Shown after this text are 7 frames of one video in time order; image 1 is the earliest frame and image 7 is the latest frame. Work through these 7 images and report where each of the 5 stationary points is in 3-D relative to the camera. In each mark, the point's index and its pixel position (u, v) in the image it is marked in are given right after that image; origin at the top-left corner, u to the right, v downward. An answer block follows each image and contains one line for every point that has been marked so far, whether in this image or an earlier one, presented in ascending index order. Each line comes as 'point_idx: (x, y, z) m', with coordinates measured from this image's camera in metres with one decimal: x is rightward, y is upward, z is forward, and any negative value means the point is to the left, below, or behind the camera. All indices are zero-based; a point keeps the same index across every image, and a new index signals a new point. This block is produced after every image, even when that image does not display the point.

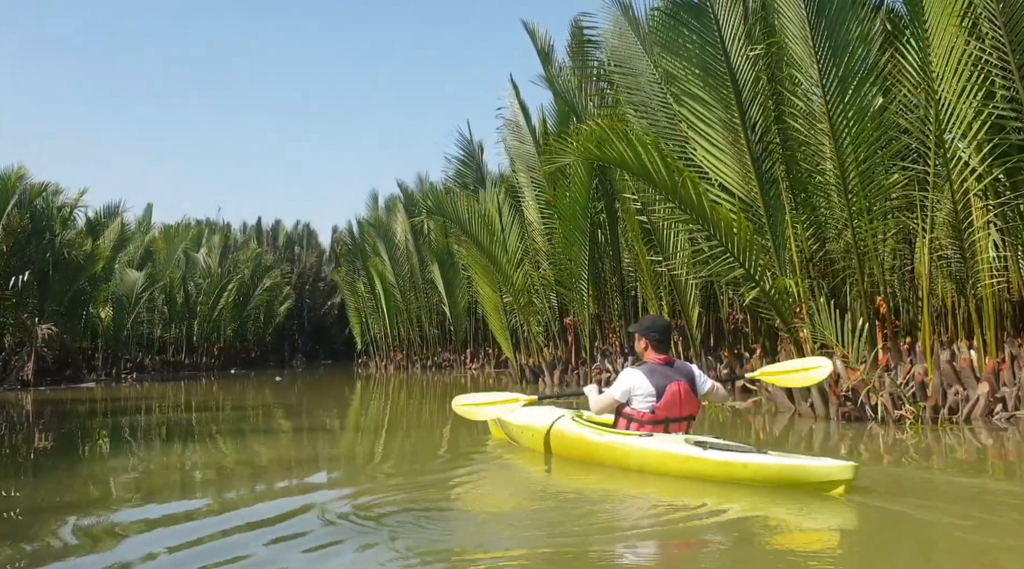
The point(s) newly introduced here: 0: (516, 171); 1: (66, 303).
0: (0.0, +1.8, +13.7) m
1: (-9.2, -0.4, +18.1) m
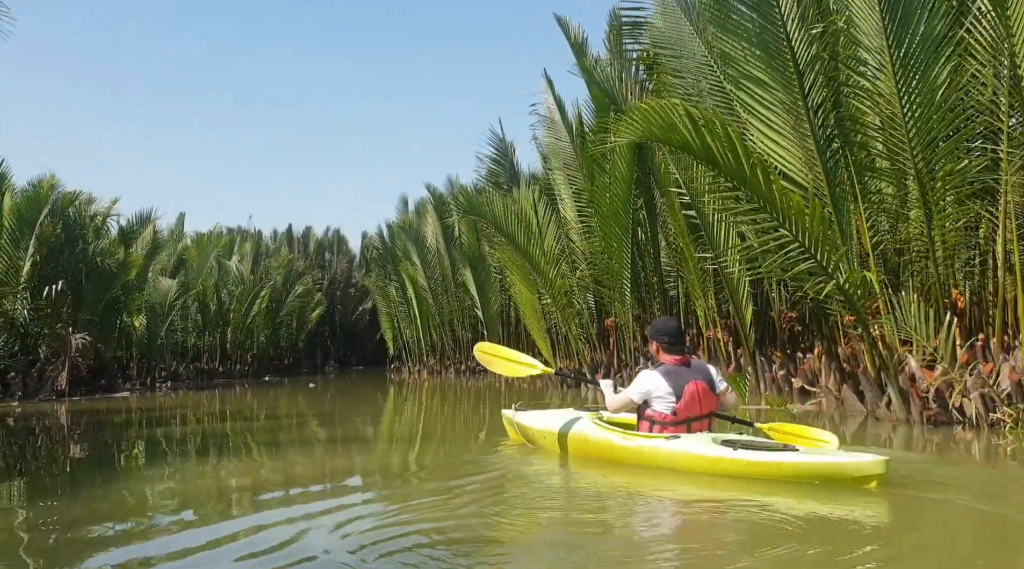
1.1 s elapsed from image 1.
0: (+0.6, +1.8, +13.3) m
1: (-8.5, -0.6, +18.1) m
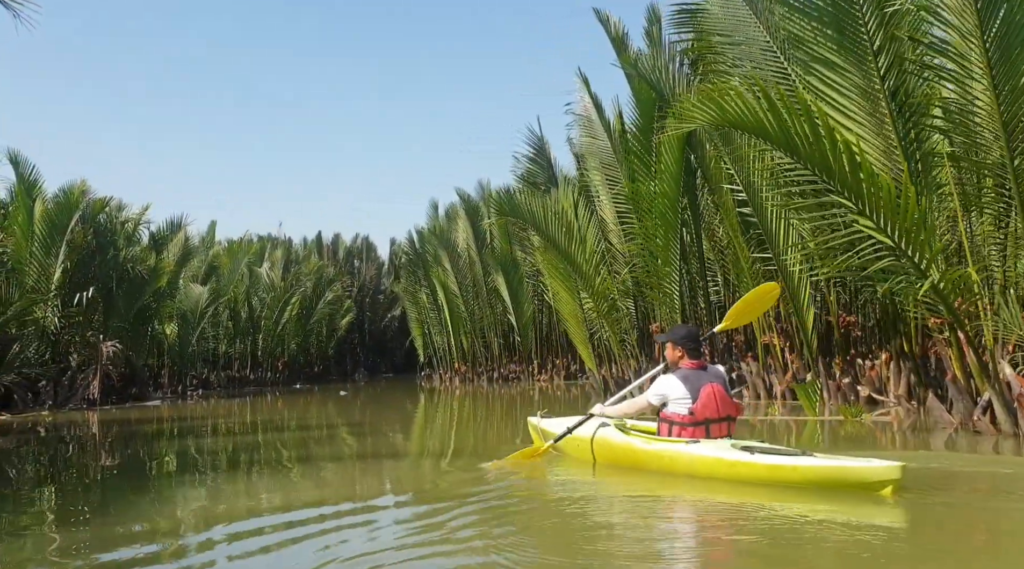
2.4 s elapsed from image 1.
0: (+1.1, +1.7, +12.9) m
1: (-7.8, -0.7, +17.9) m
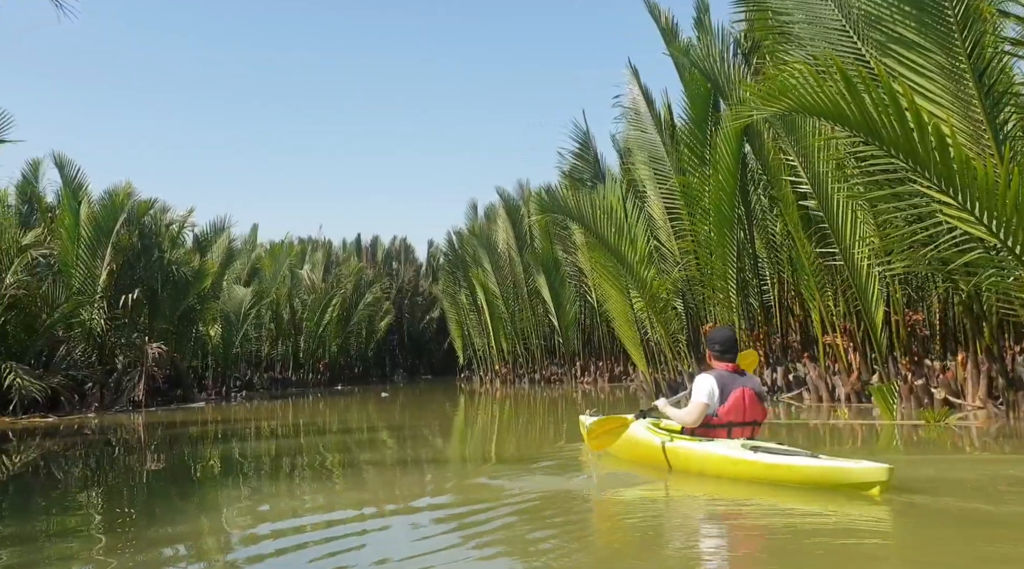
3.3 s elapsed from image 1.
0: (+1.8, +1.7, +12.6) m
1: (-6.9, -0.7, +17.9) m
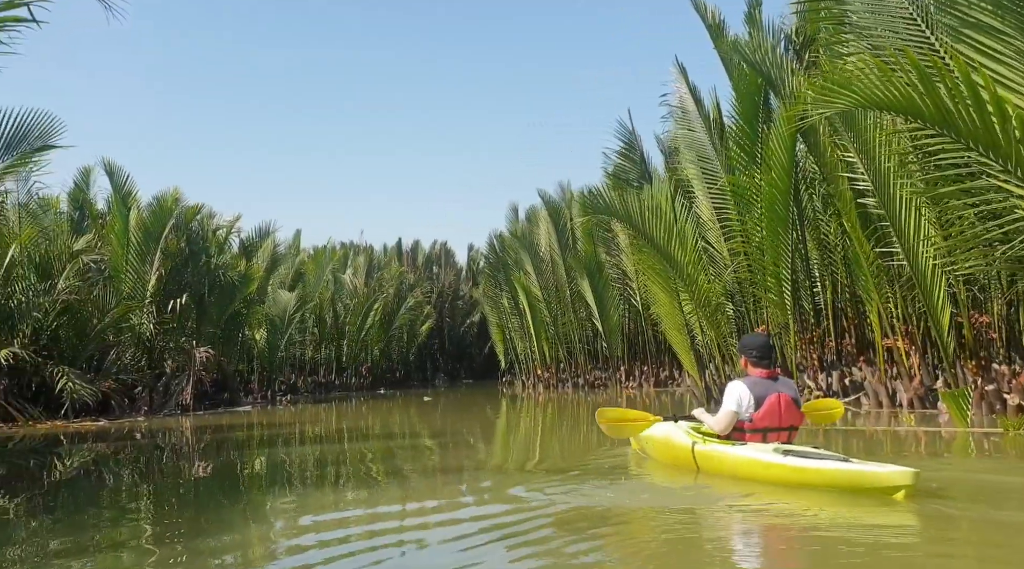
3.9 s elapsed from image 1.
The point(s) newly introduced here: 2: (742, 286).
0: (+2.5, +1.7, +12.3) m
1: (-6.0, -0.8, +18.0) m
2: (+3.0, 0.0, +11.5) m
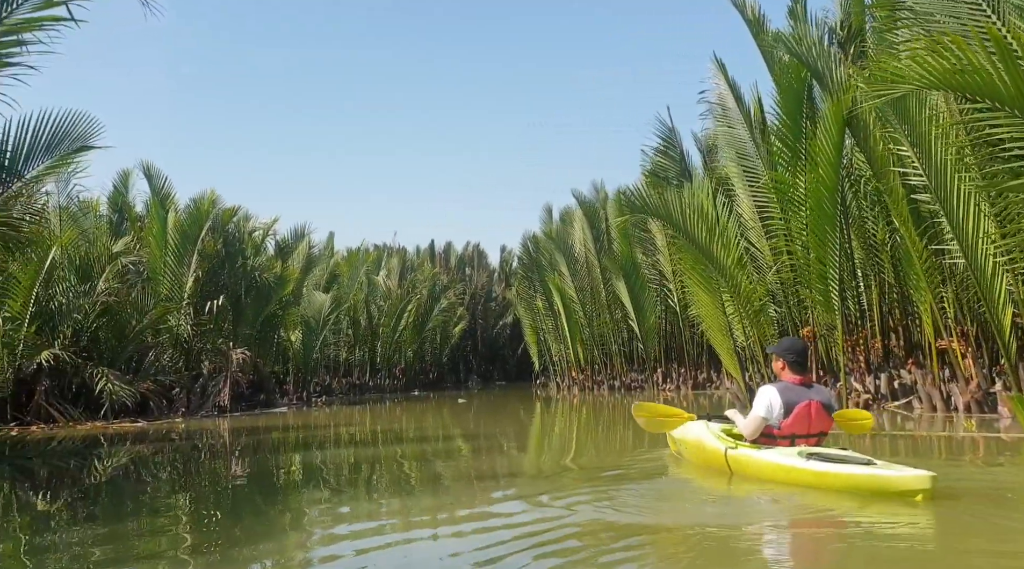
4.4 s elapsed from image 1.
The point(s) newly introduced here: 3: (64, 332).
0: (+3.0, +1.7, +12.1) m
1: (-5.2, -0.9, +18.1) m
2: (+3.5, 0.0, +11.3) m
3: (-7.0, -0.8, +13.6) m
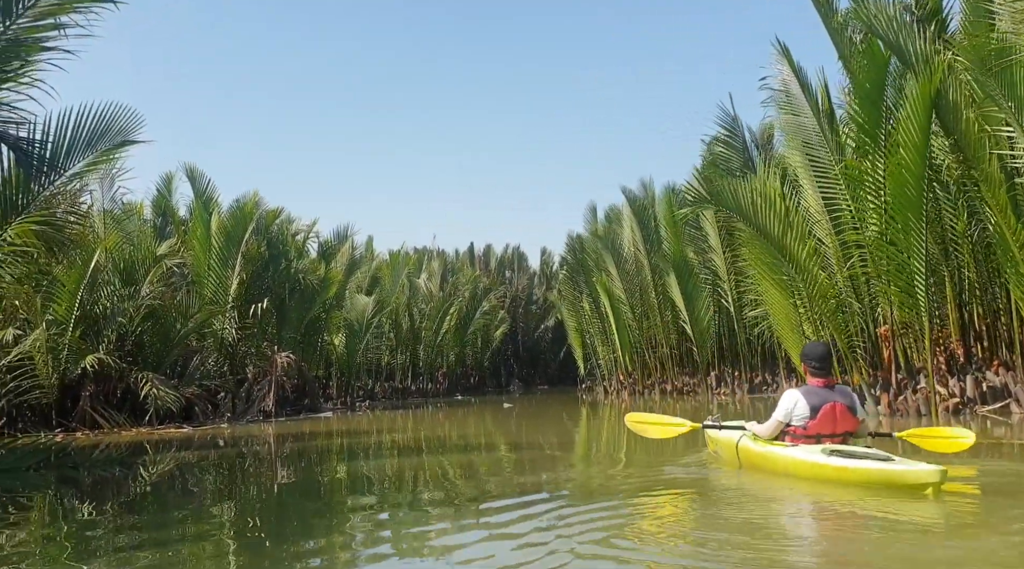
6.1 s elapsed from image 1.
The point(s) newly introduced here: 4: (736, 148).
0: (+3.7, +1.7, +11.4) m
1: (-4.2, -0.9, +17.8) m
2: (+4.2, 0.0, +10.6) m
3: (-6.2, -0.8, +13.4) m
4: (+3.4, +2.0, +13.3) m
